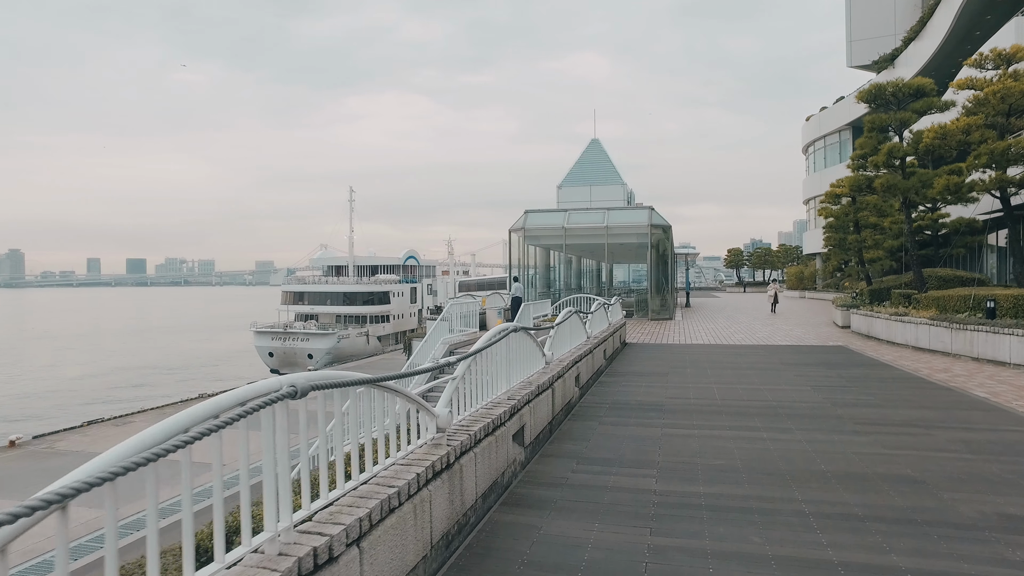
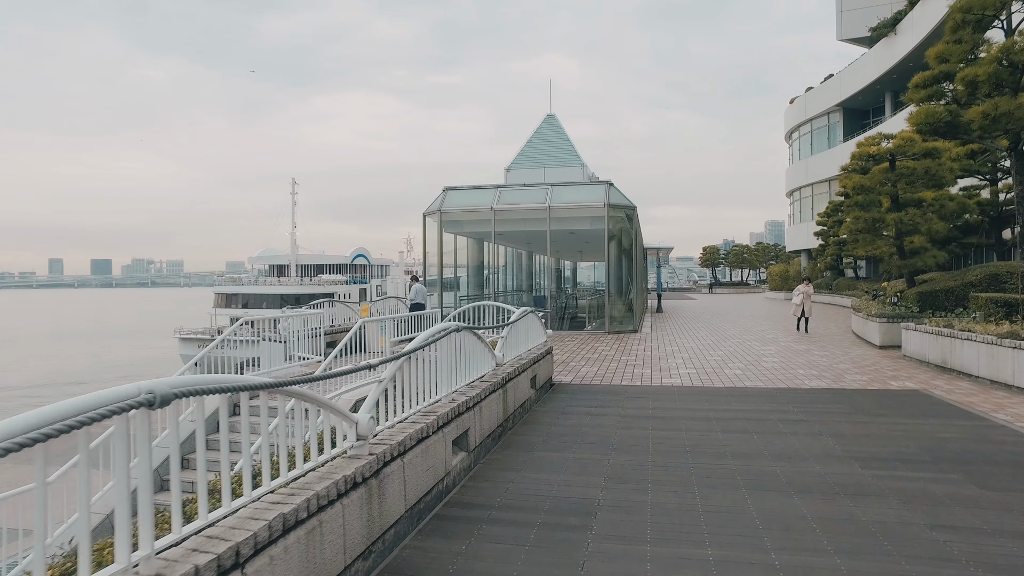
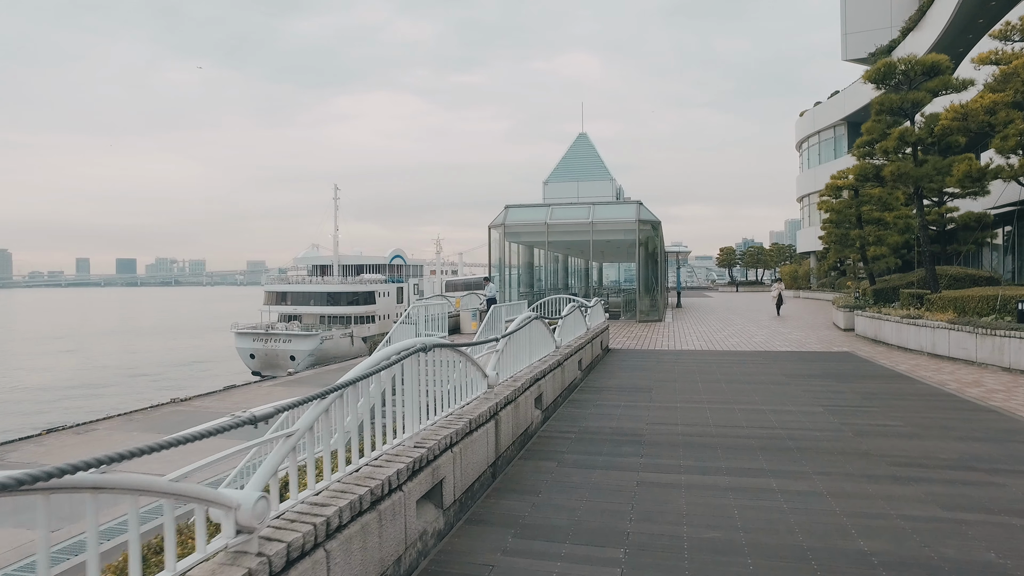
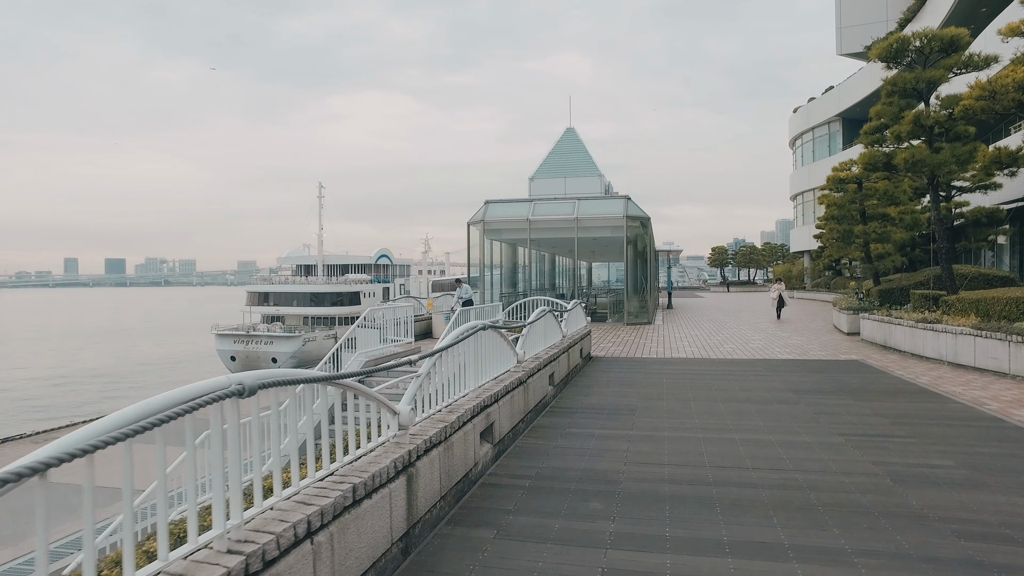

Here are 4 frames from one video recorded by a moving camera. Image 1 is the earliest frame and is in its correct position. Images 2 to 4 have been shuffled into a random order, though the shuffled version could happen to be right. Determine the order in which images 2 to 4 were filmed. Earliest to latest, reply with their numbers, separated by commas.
3, 4, 2
